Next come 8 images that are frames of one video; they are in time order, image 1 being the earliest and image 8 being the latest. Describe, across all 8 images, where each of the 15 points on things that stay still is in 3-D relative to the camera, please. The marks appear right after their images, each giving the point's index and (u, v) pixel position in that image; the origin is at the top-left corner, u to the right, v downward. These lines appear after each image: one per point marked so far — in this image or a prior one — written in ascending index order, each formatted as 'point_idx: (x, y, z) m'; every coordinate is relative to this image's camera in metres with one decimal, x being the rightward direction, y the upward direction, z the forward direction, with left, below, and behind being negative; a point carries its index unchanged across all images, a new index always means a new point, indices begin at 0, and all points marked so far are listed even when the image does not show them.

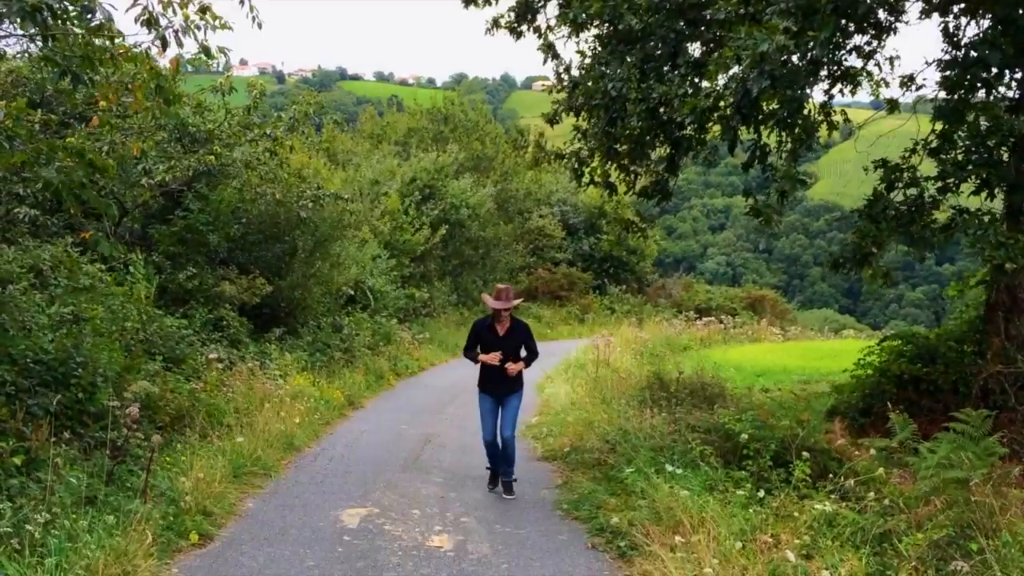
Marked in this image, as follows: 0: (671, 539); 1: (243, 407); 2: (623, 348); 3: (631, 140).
0: (+1.0, -1.5, +5.8) m
1: (-2.8, -1.3, +9.9) m
2: (+2.3, -1.2, +19.1) m
3: (+1.2, +1.5, +9.5) m
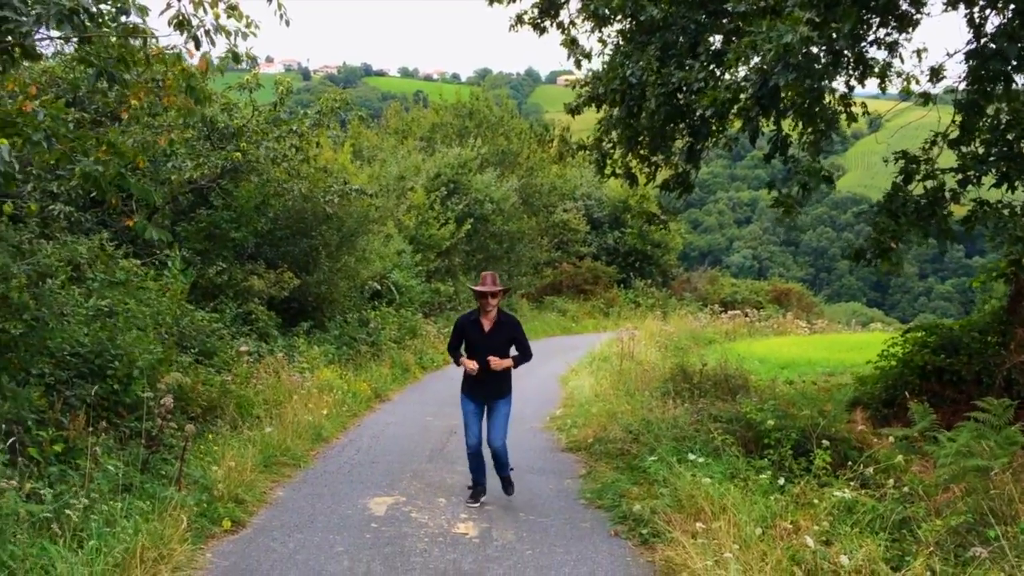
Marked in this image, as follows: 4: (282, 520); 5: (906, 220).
0: (+1.1, -1.5, +5.9) m
1: (-2.6, -1.2, +10.1) m
2: (+2.8, -1.1, +19.1) m
3: (+1.4, +1.6, +9.6) m
4: (-1.6, -1.7, +6.7) m
5: (+3.3, +0.6, +8.1) m
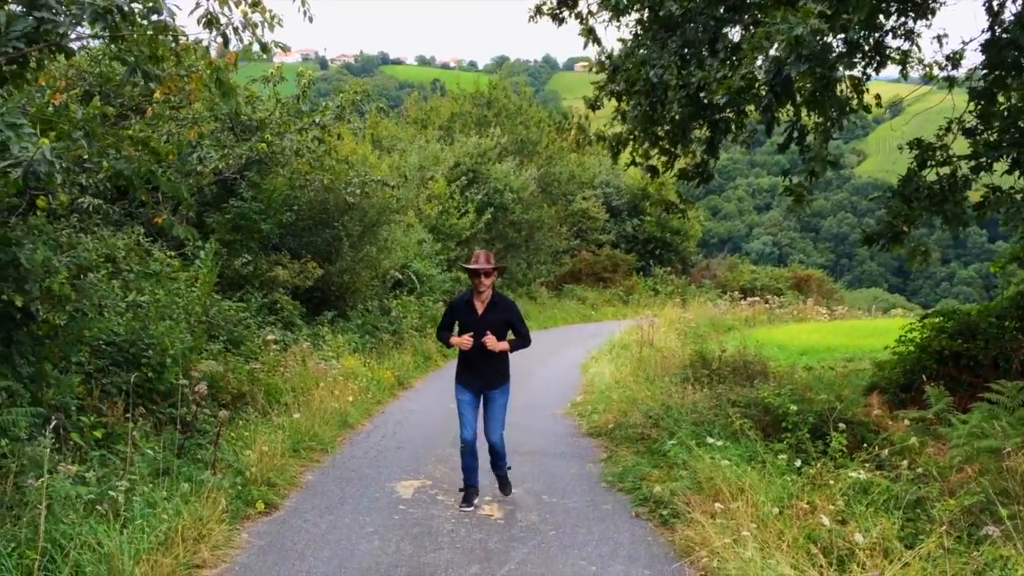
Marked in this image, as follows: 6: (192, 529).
0: (+1.3, -1.4, +6.0) m
1: (-2.3, -1.1, +10.3) m
2: (+3.2, -0.8, +19.3) m
3: (+1.6, +1.7, +9.7) m
4: (-1.5, -1.6, +6.9) m
5: (+3.4, +0.7, +8.2) m
6: (-1.9, -1.4, +5.6) m
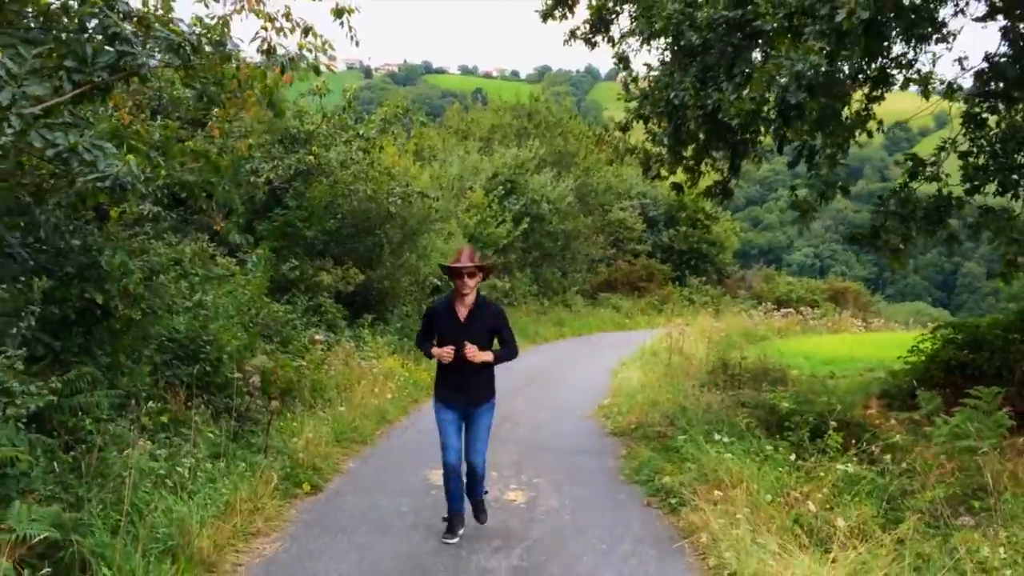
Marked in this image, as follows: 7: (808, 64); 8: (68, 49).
0: (+1.4, -1.4, +6.6) m
1: (-2.0, -1.1, +11.1) m
2: (+3.9, -1.0, +19.8) m
3: (+2.0, +1.6, +10.3) m
4: (-1.3, -1.6, +7.6) m
5: (+3.7, +0.6, +8.7) m
6: (-1.8, -1.4, +6.3) m
7: (+2.4, +1.8, +7.6) m
8: (-2.9, +1.5, +6.0) m
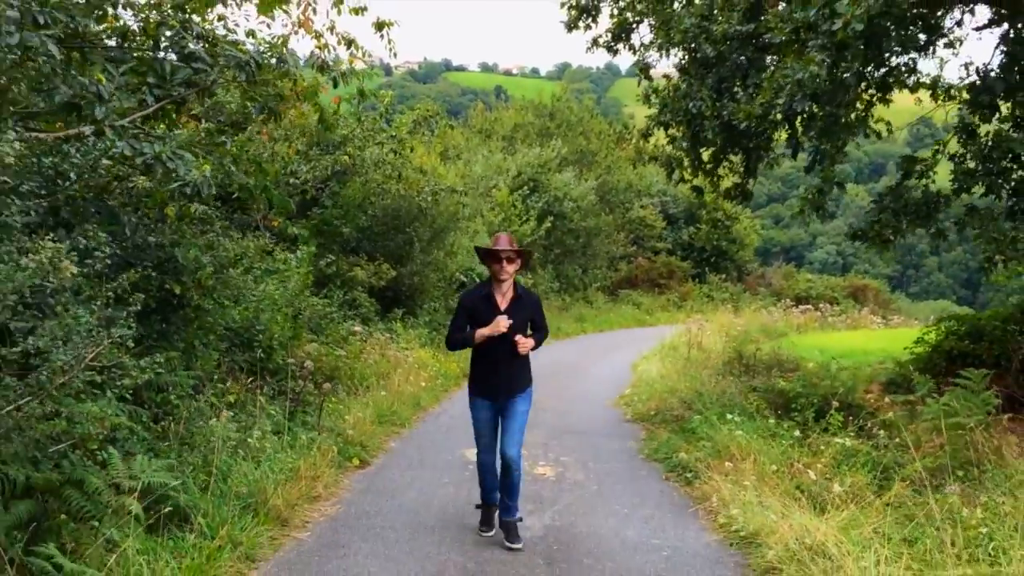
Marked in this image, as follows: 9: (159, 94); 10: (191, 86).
0: (+1.6, -1.4, +7.4) m
1: (-1.7, -1.1, +11.9) m
2: (+4.4, -0.9, +20.5) m
3: (+2.3, +1.7, +11.0) m
4: (-1.0, -1.5, +8.4) m
5: (+4.0, +0.6, +9.4) m
6: (-1.5, -1.4, +7.1) m
7: (+2.7, +1.9, +8.3) m
8: (-2.6, +1.6, +6.8) m
9: (-2.6, +1.4, +6.9) m
10: (-2.4, +1.5, +7.0) m
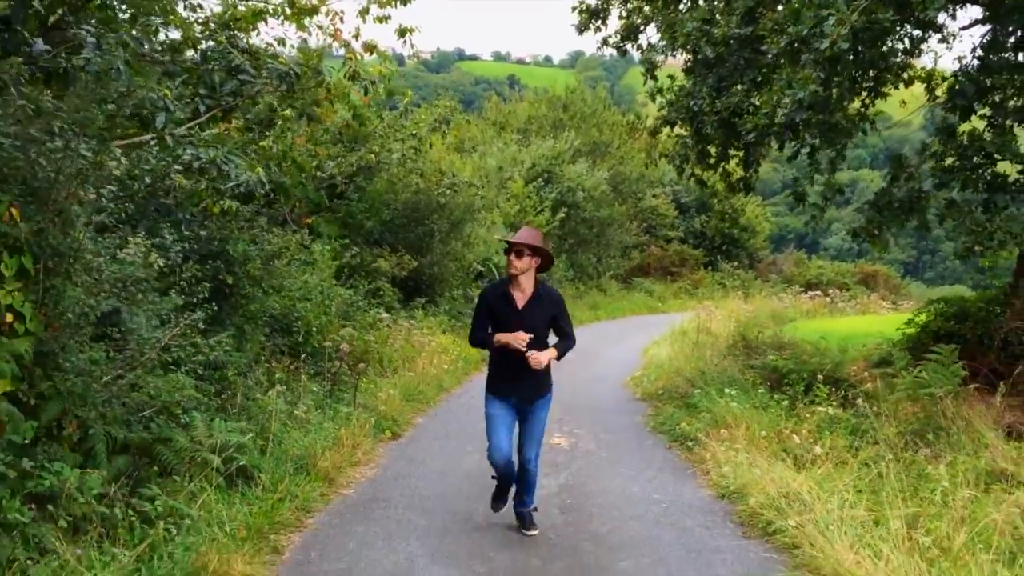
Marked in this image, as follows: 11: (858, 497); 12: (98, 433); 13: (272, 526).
0: (+1.8, -1.3, +8.2) m
1: (-1.4, -0.9, +12.8) m
2: (+4.8, -0.6, +21.2) m
3: (+2.5, +1.8, +11.8) m
4: (-0.8, -1.4, +9.3) m
5: (+4.2, +0.8, +10.1) m
6: (-1.4, -1.3, +8.0) m
7: (+2.8, +2.0, +9.1) m
8: (-2.5, +1.7, +7.6) m
9: (-2.5, +1.5, +7.7) m
10: (-2.3, +1.6, +7.9) m
11: (+2.1, -1.3, +5.8) m
12: (-2.2, -0.8, +5.1) m
13: (-1.4, -1.4, +5.6) m
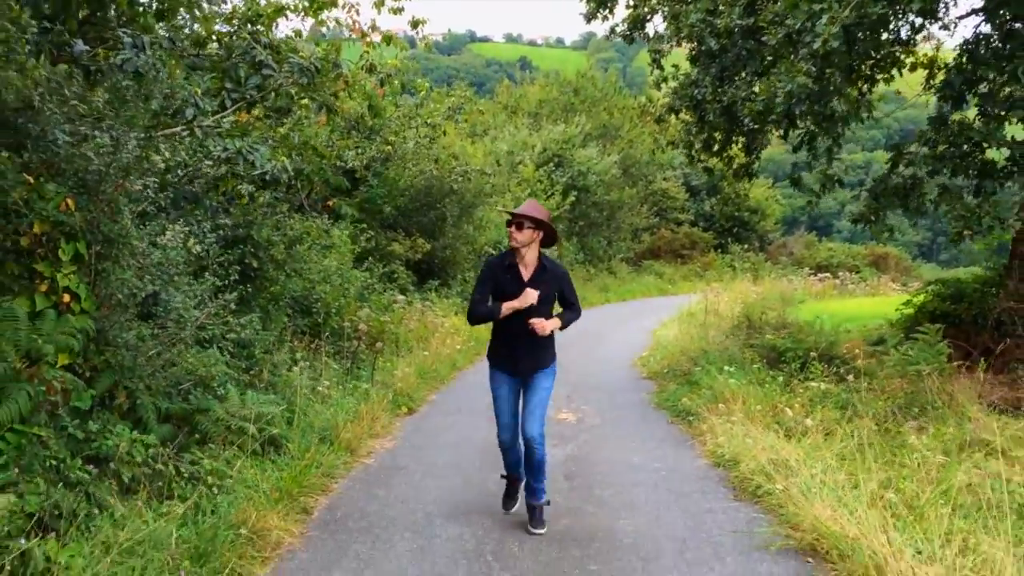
0: (+1.9, -1.1, +8.7) m
1: (-1.3, -0.7, +13.3) m
2: (+5.1, -0.2, +21.6) m
3: (+2.6, +2.1, +12.2) m
4: (-0.7, -1.3, +9.8) m
5: (+4.3, +1.0, +10.5) m
6: (-1.3, -1.1, +8.5) m
7: (+2.9, +2.2, +9.5) m
8: (-2.4, +1.8, +8.1) m
9: (-2.4, +1.7, +8.2) m
10: (-2.2, +1.7, +8.3) m
11: (+2.2, -1.2, +6.3) m
12: (-2.2, -0.7, +5.6) m
13: (-1.4, -1.3, +6.1) m
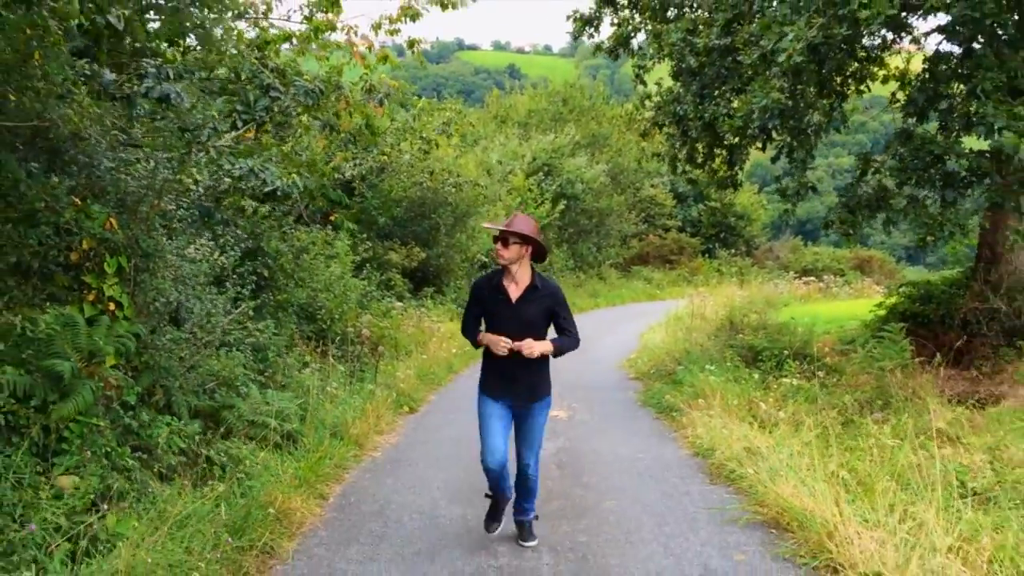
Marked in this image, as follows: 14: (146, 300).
0: (+1.8, -1.1, +9.3) m
1: (-1.4, -0.8, +13.9) m
2: (+4.9, -0.3, +22.3) m
3: (+2.5, +2.0, +12.9) m
4: (-0.8, -1.3, +10.4) m
5: (+4.2, +1.0, +11.2) m
6: (-1.3, -1.2, +9.1) m
7: (+2.8, +2.2, +10.2) m
8: (-2.5, +1.7, +8.7) m
9: (-2.5, +1.6, +8.8) m
10: (-2.3, +1.7, +9.0) m
11: (+2.2, -1.2, +7.0) m
12: (-2.2, -0.7, +6.2) m
13: (-1.4, -1.4, +6.7) m
14: (-2.3, -0.1, +5.9) m
